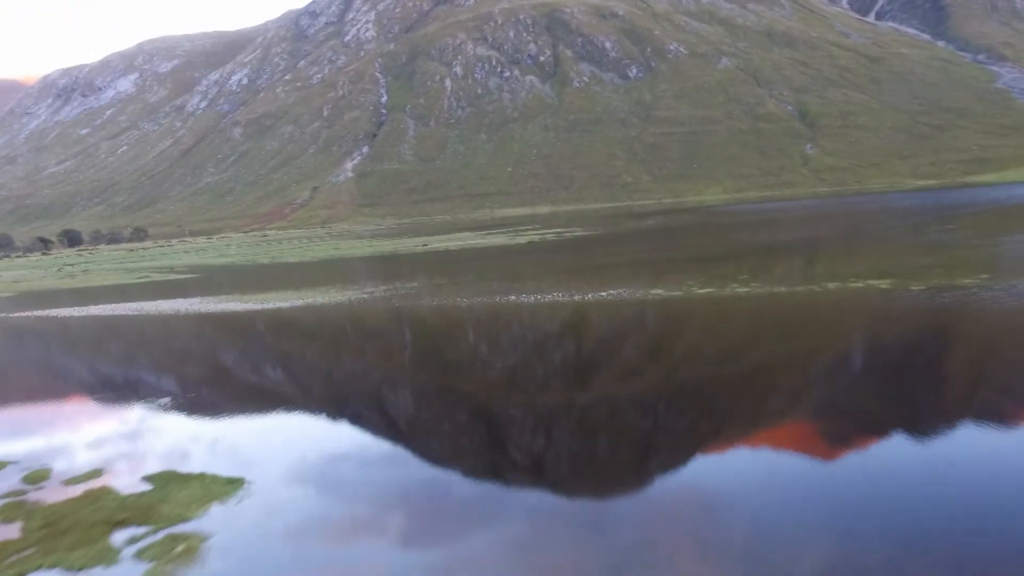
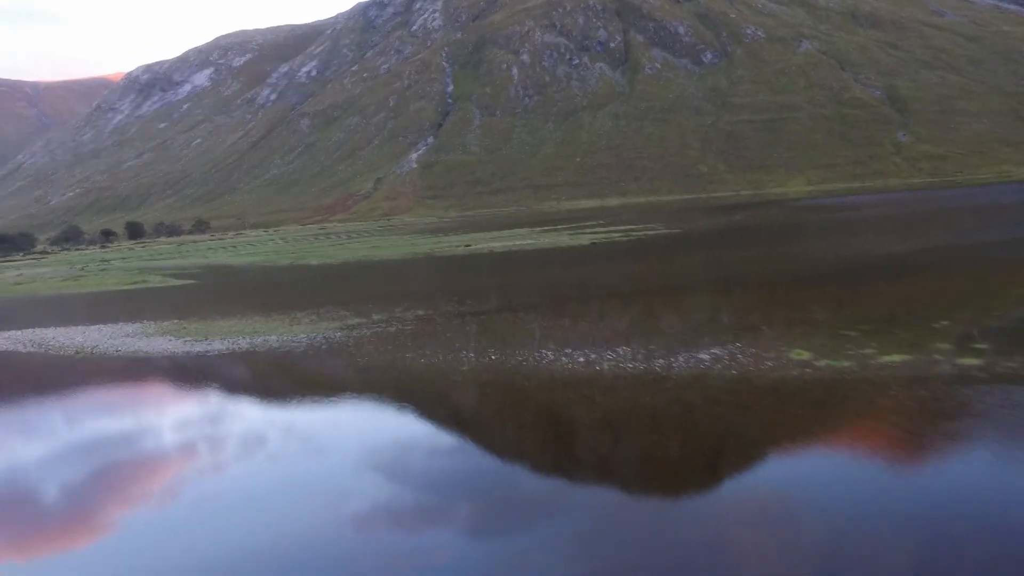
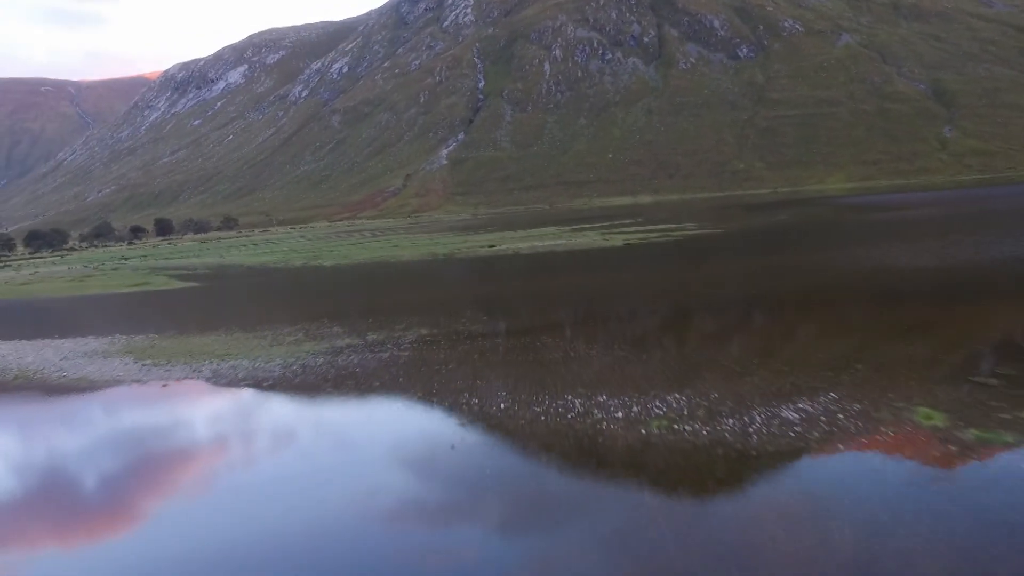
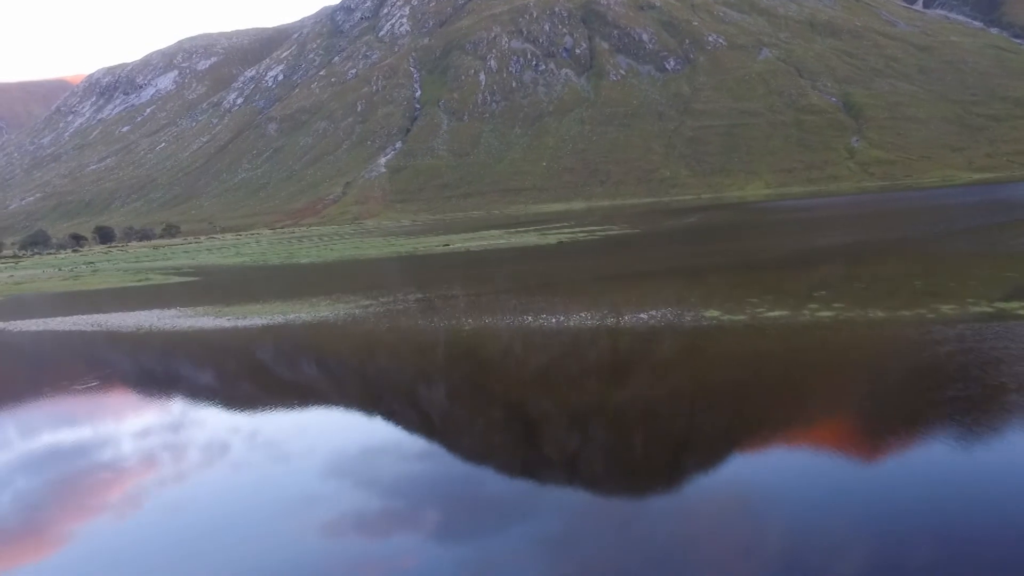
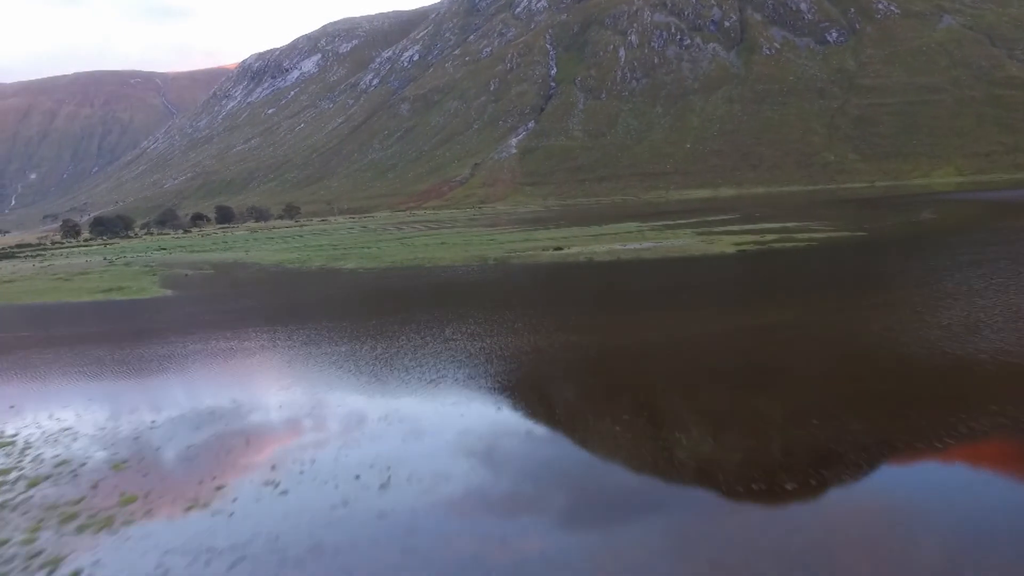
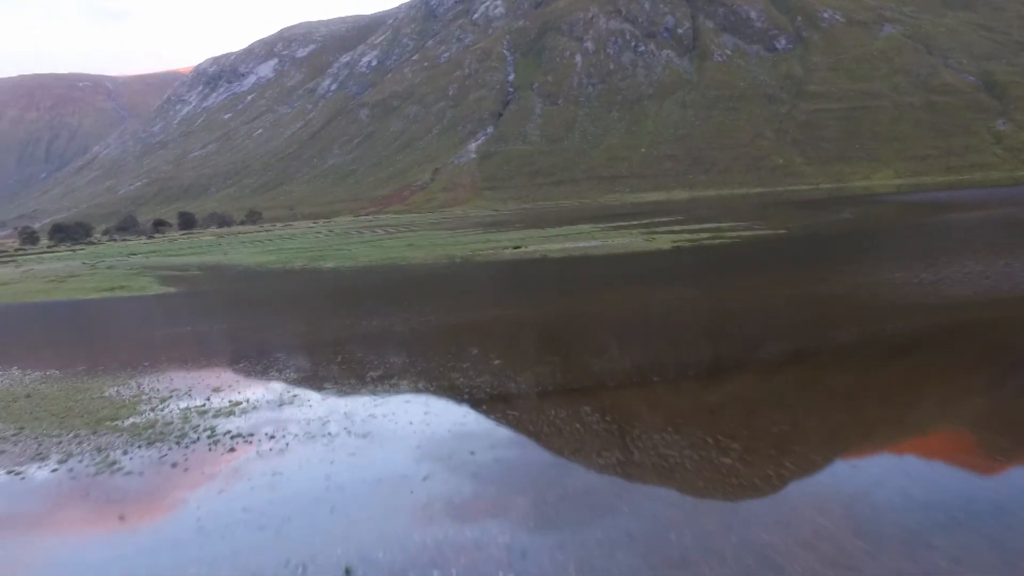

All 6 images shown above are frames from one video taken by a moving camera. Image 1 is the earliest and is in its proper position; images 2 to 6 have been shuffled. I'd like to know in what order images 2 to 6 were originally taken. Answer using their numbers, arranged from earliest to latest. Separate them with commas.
4, 2, 3, 6, 5
